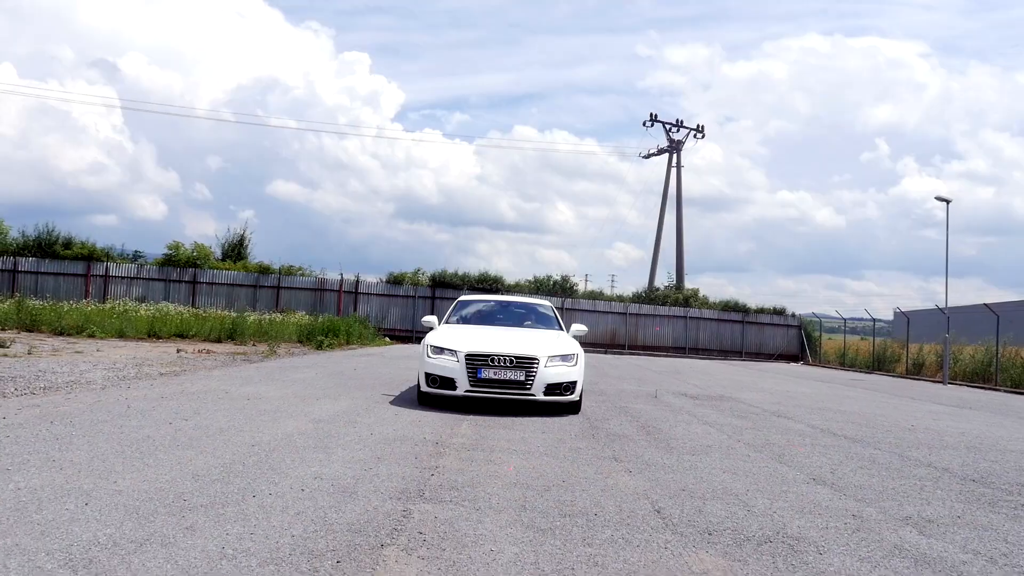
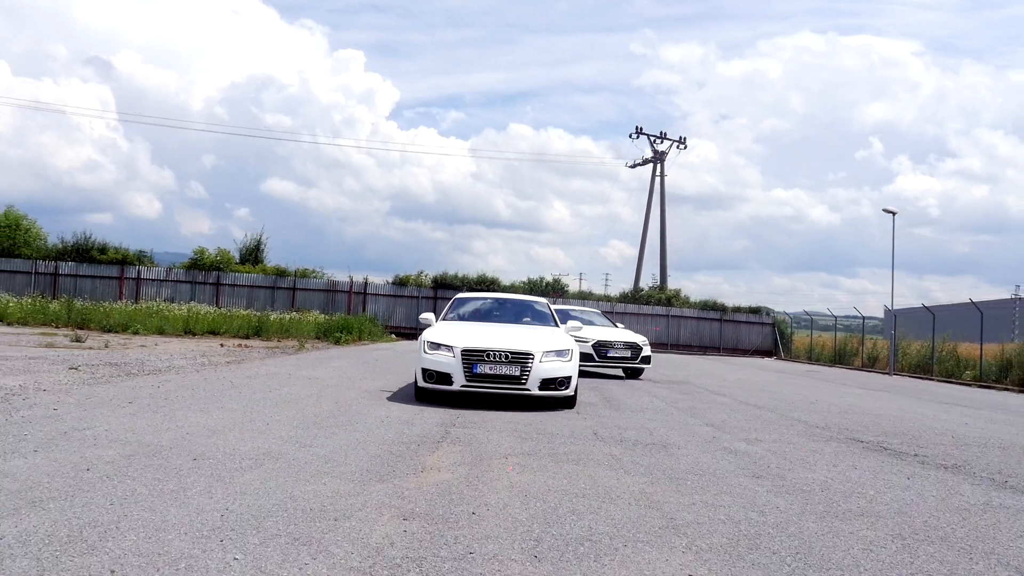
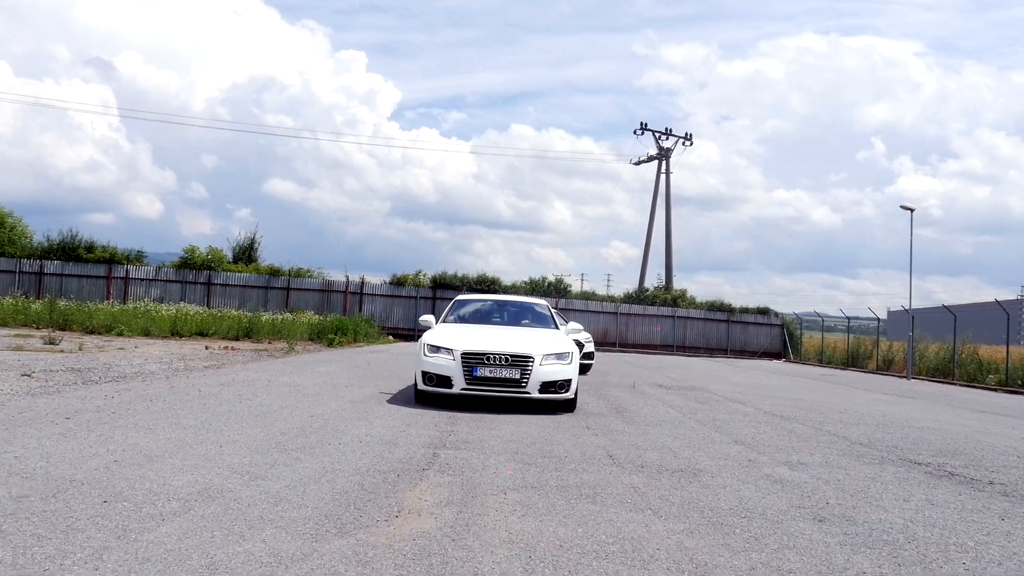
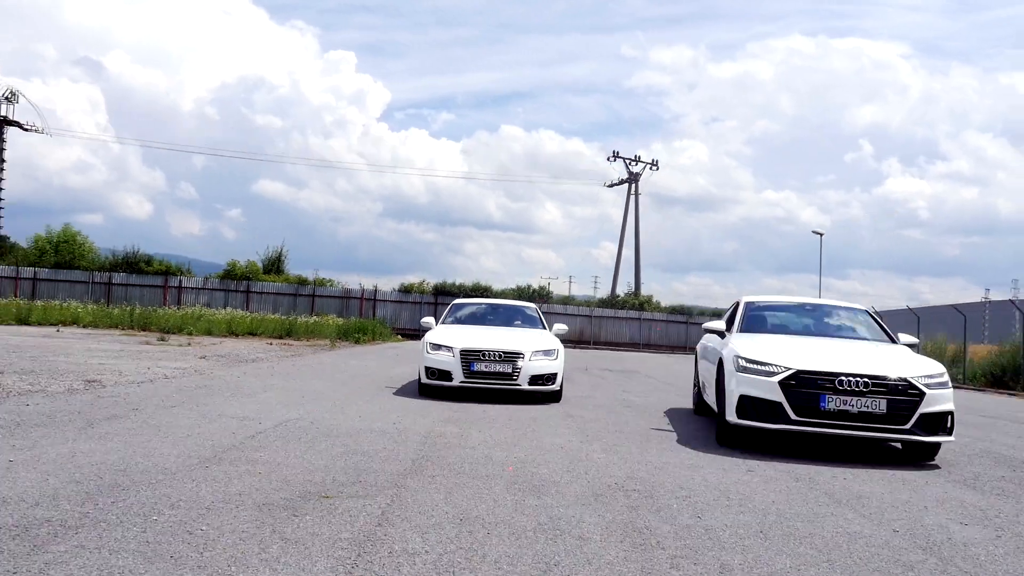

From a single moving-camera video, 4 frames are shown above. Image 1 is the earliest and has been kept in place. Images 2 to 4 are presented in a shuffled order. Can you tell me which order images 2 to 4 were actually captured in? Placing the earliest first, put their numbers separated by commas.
3, 2, 4
